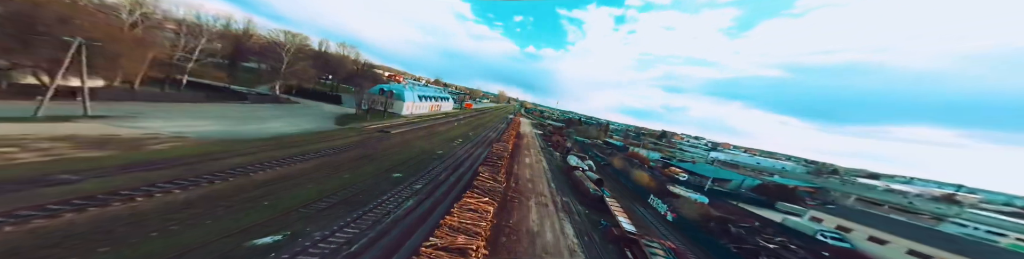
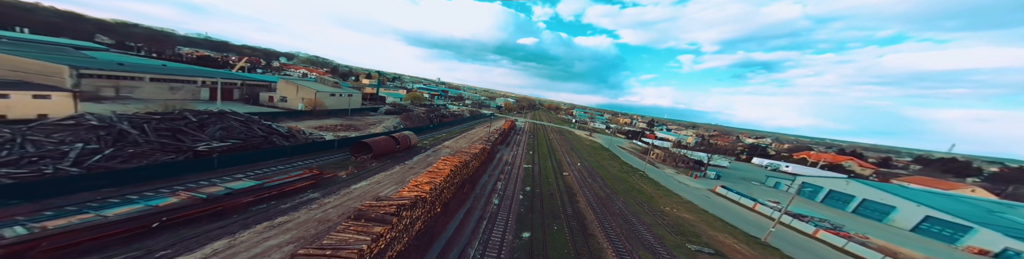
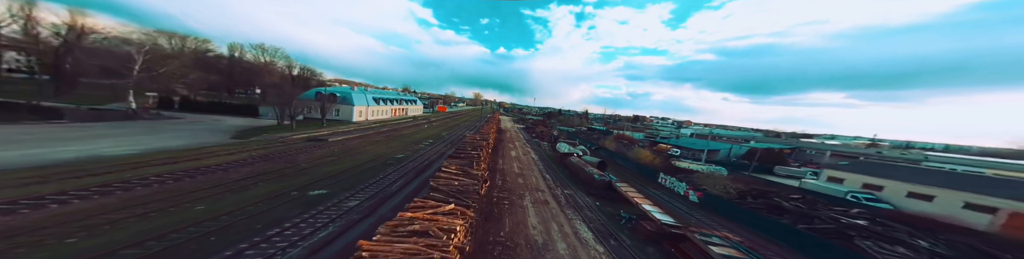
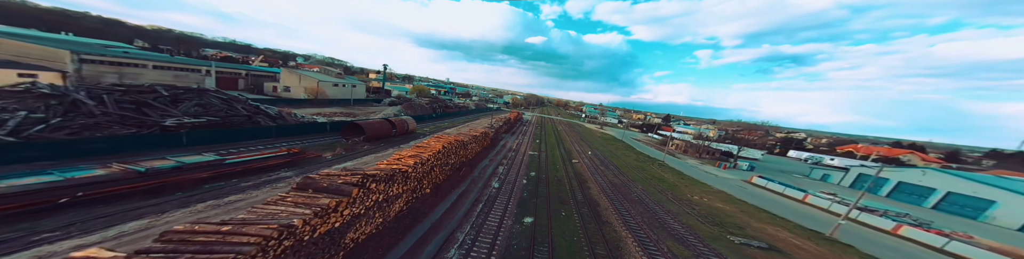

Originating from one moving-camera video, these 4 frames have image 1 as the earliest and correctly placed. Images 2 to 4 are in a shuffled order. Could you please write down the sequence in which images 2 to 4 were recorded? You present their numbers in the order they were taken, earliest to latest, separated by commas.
3, 2, 4
